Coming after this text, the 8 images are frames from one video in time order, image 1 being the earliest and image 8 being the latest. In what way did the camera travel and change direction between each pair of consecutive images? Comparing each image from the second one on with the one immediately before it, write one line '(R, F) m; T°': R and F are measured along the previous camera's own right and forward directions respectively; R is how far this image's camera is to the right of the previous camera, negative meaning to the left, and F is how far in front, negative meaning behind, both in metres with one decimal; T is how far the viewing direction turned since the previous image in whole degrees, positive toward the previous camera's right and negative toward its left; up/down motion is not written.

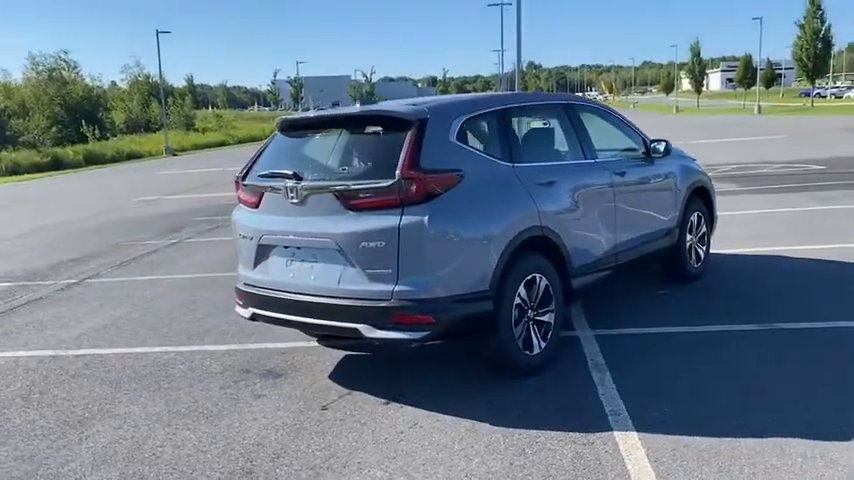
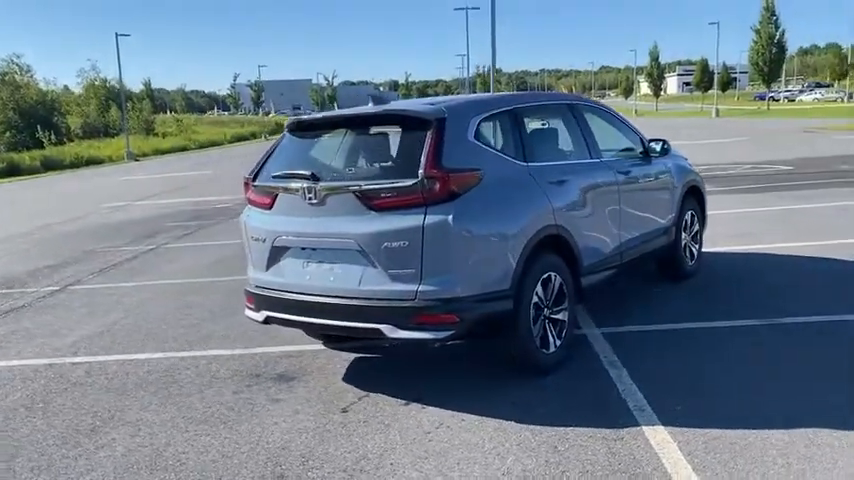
(-0.3, 0.0) m; +3°
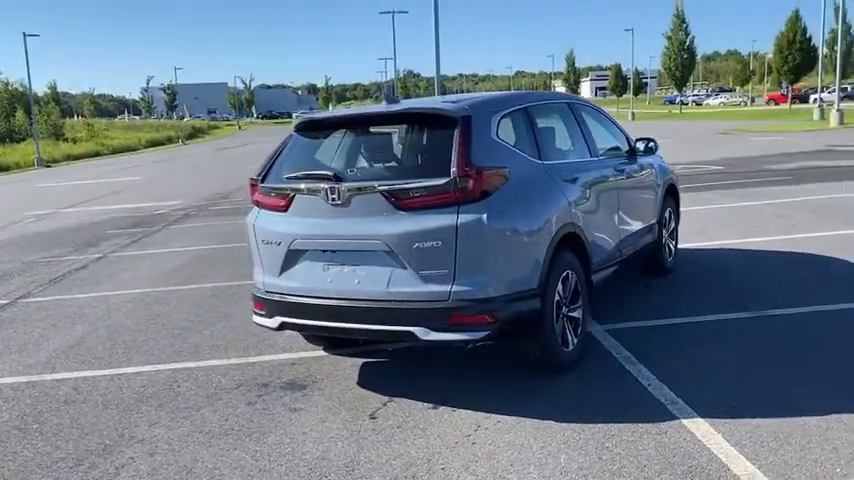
(-0.6, +0.1) m; +6°
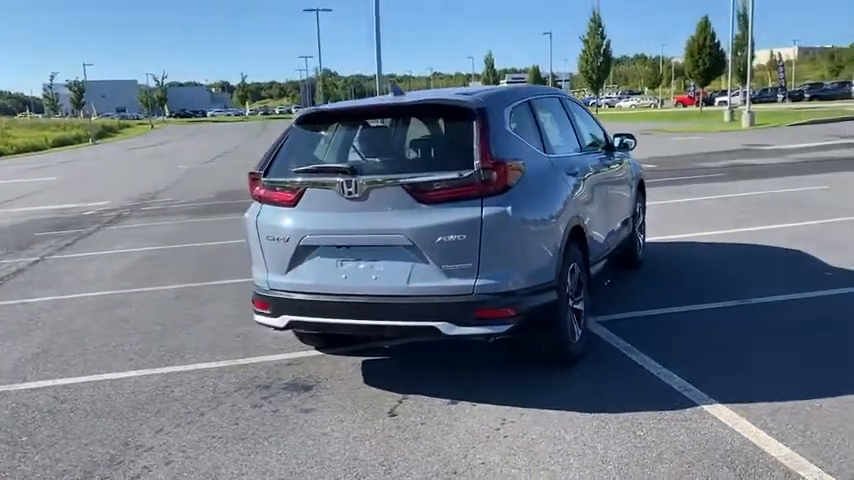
(-0.6, +0.1) m; +6°
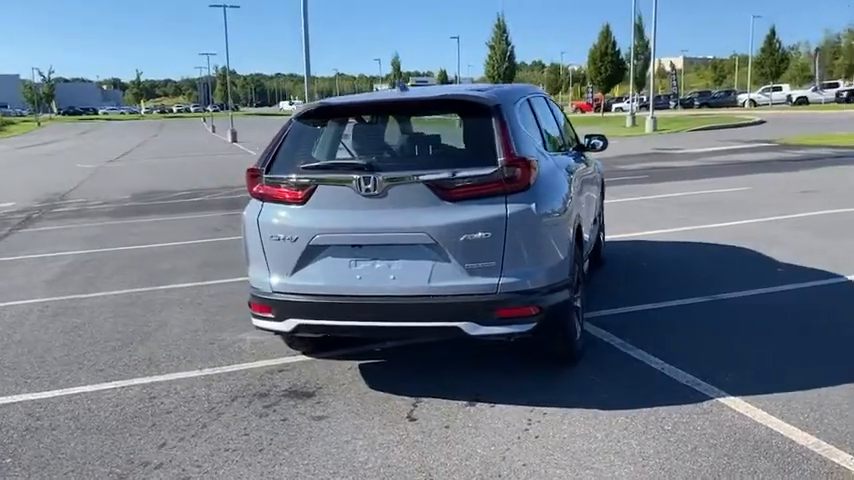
(-0.6, +0.1) m; +7°
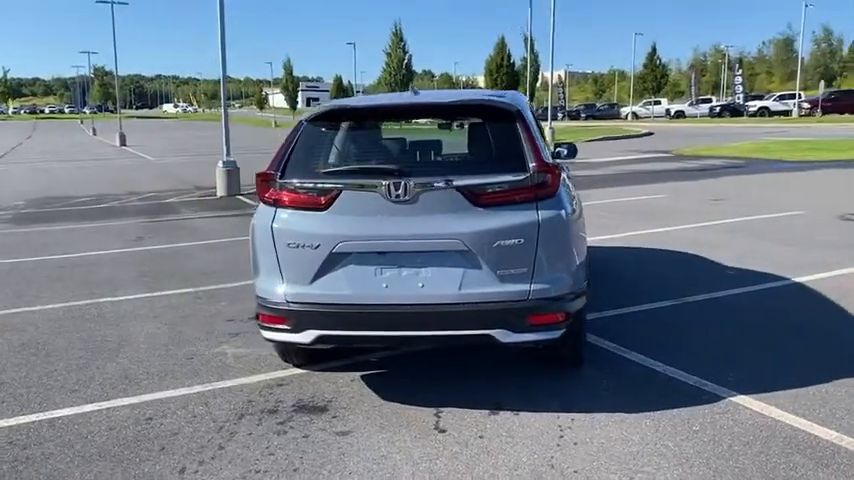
(-0.8, +0.1) m; +9°
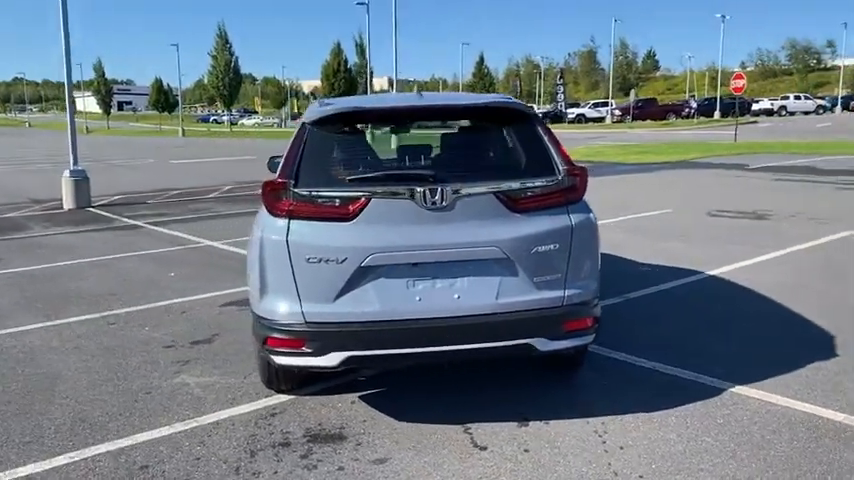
(-1.0, +0.3) m; +13°
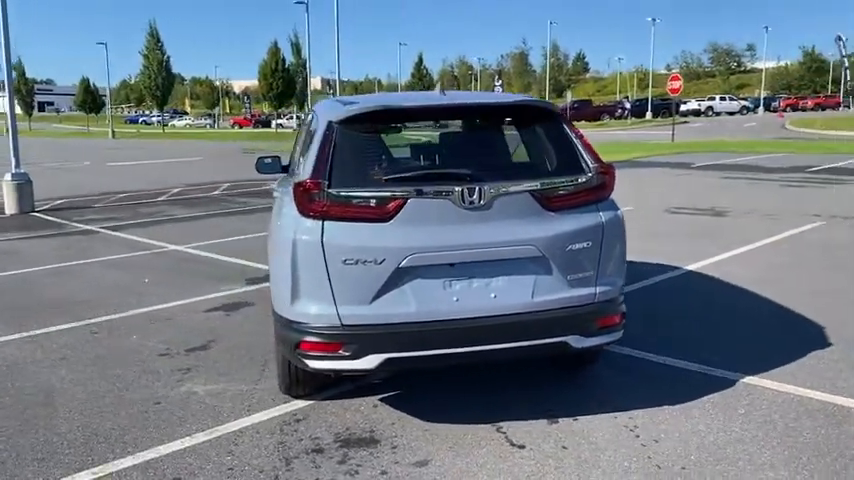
(-0.5, +0.1) m; +5°
